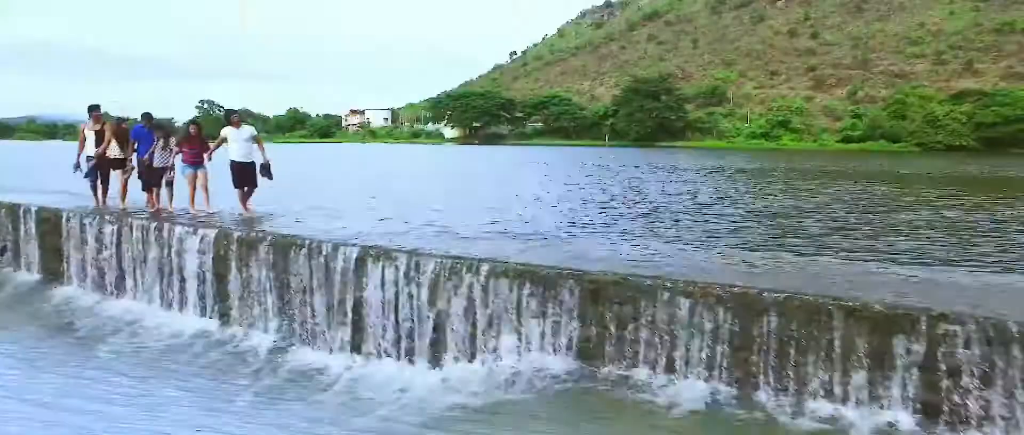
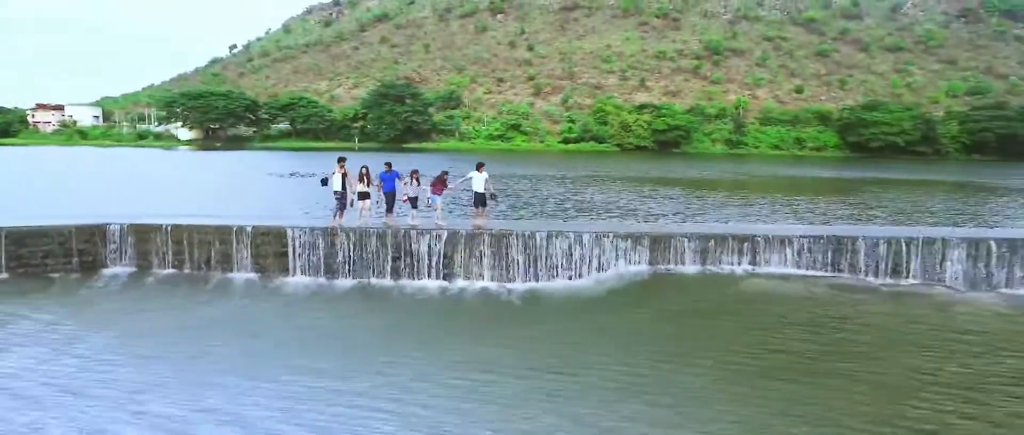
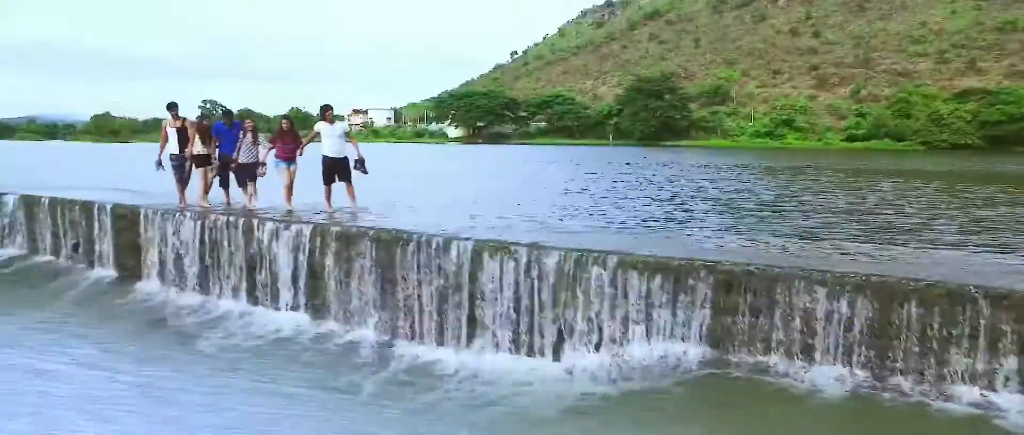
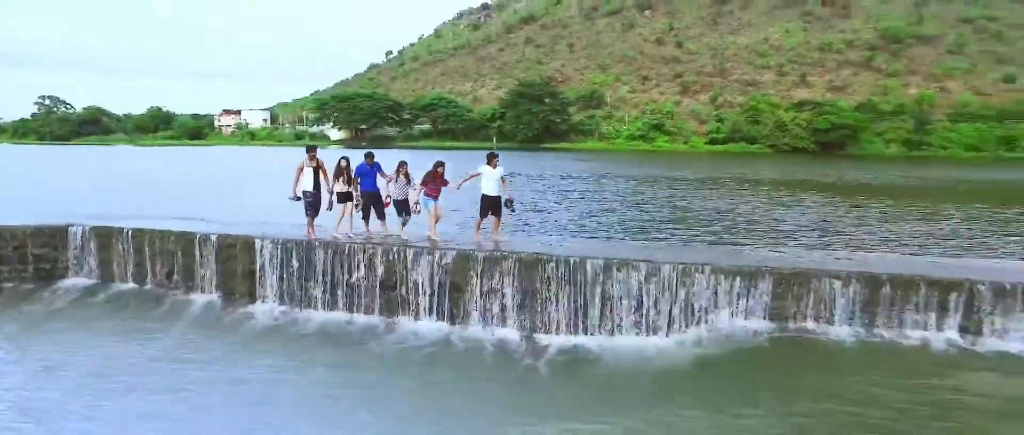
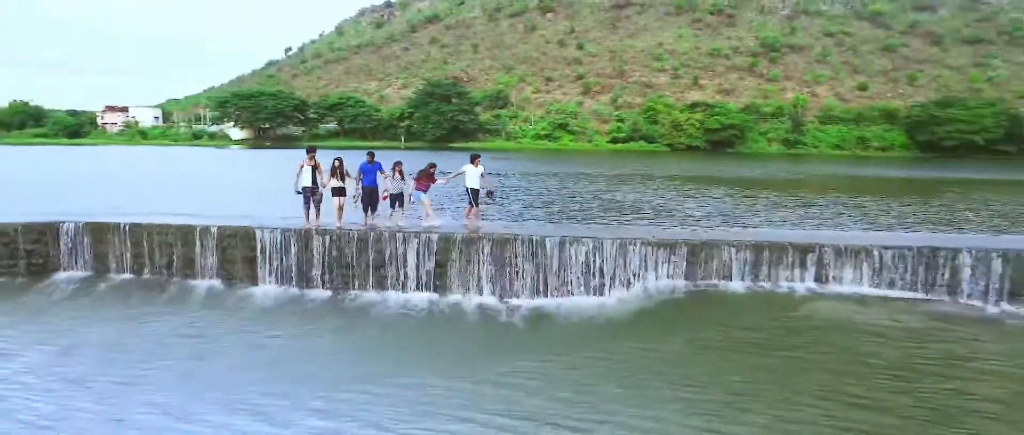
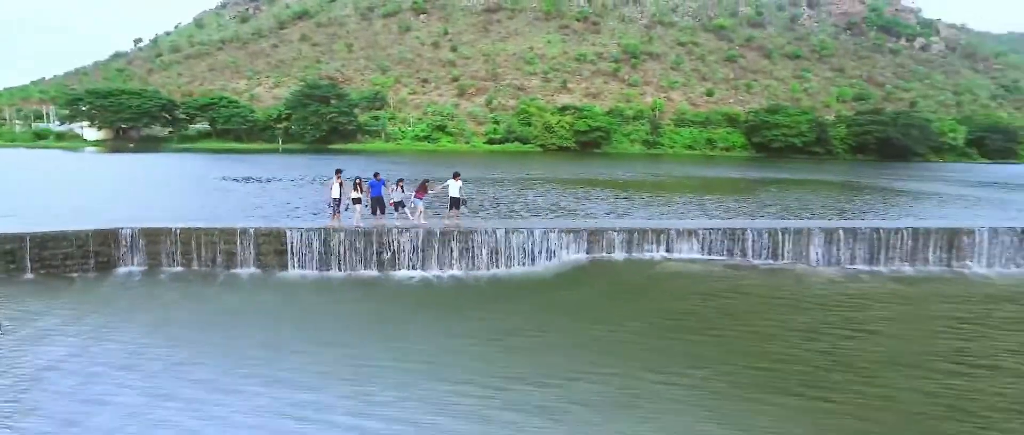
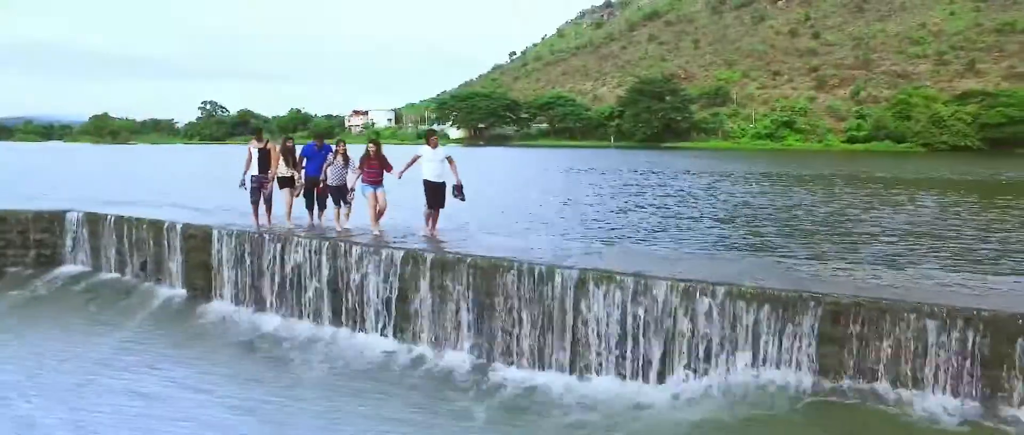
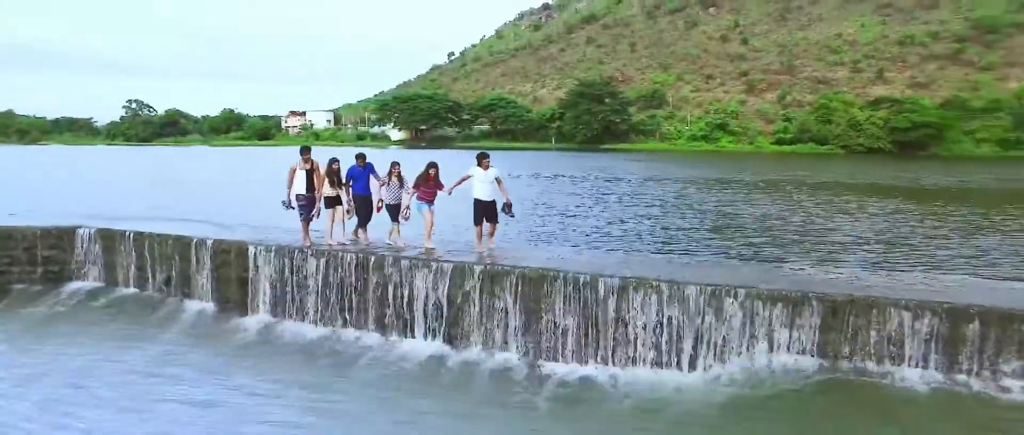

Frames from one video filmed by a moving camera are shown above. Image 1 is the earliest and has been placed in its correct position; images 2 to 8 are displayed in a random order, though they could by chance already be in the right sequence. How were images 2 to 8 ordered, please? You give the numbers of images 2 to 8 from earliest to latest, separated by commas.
3, 7, 8, 4, 5, 2, 6
